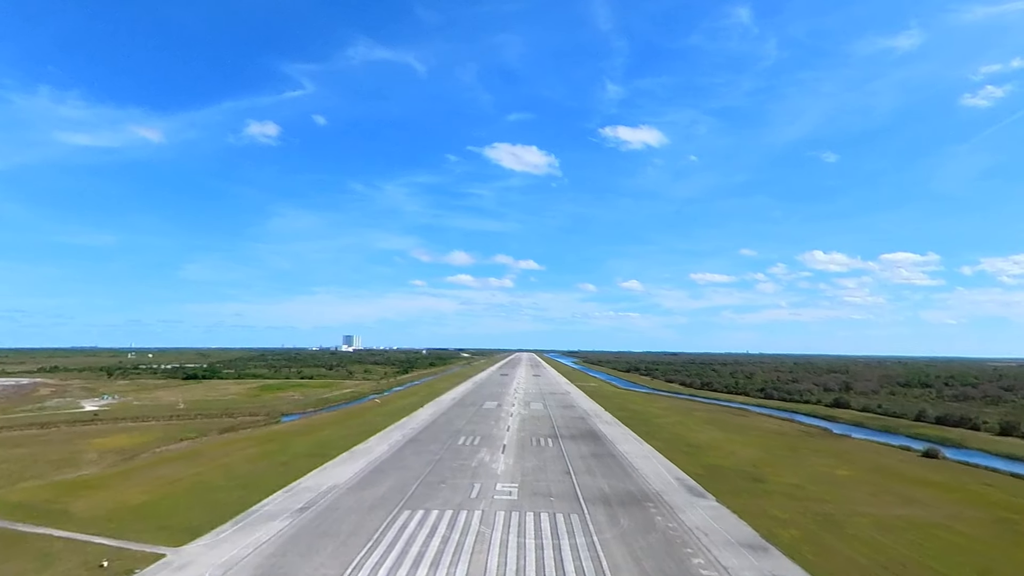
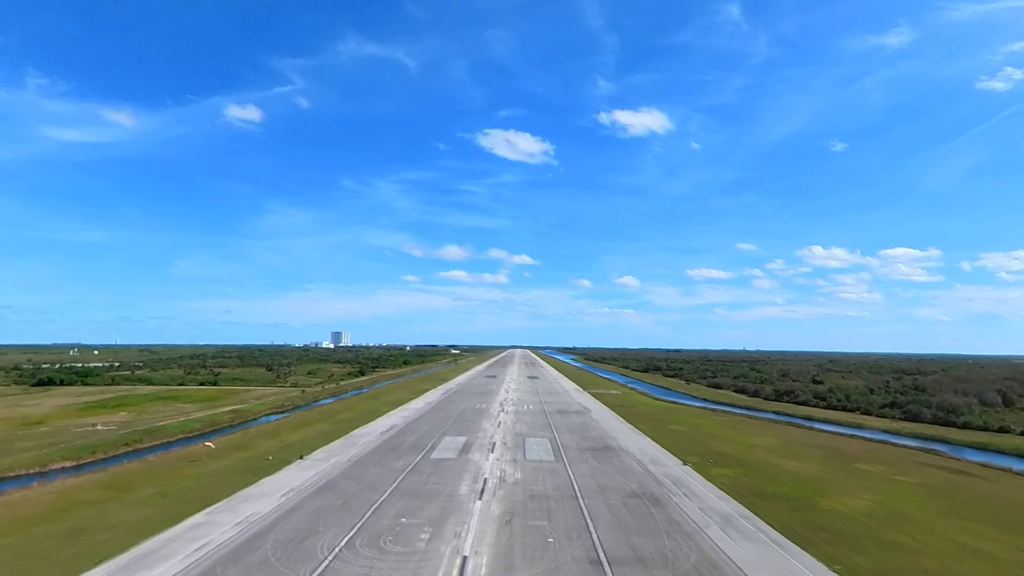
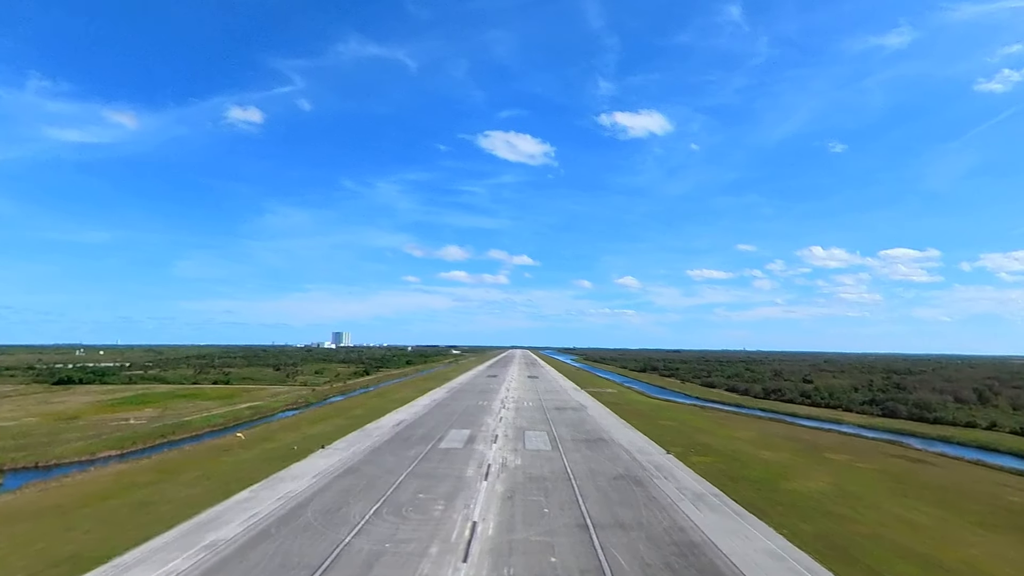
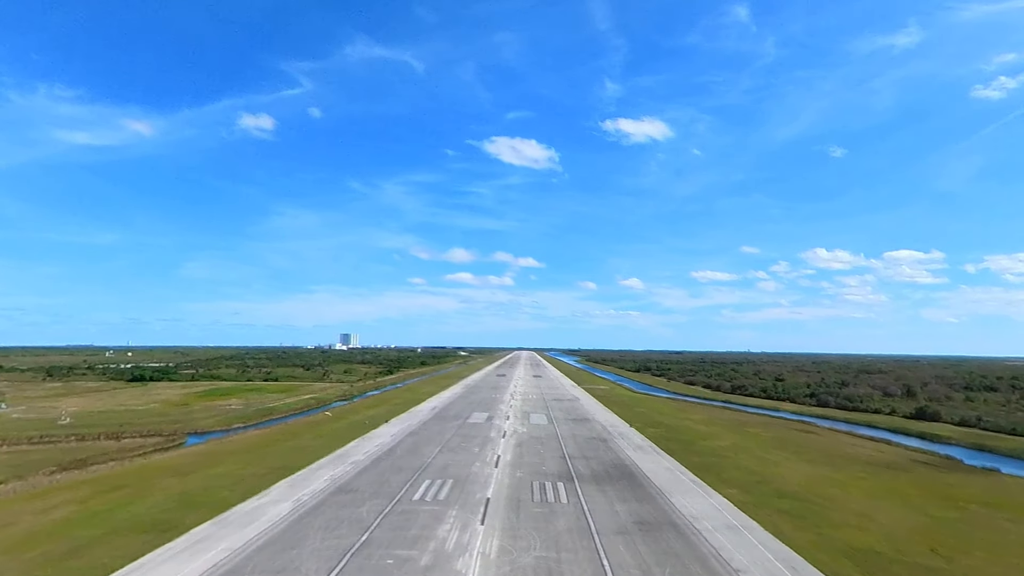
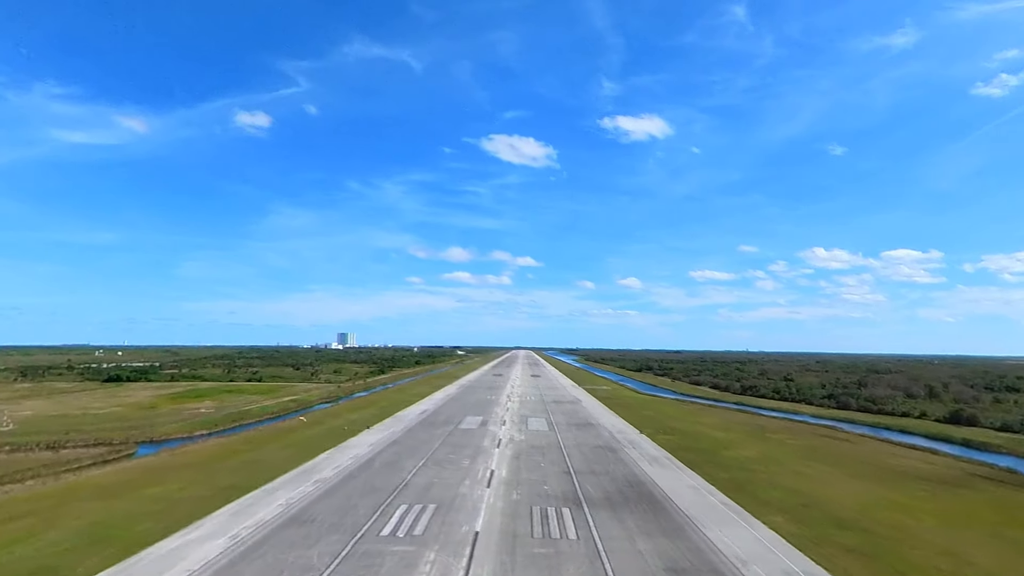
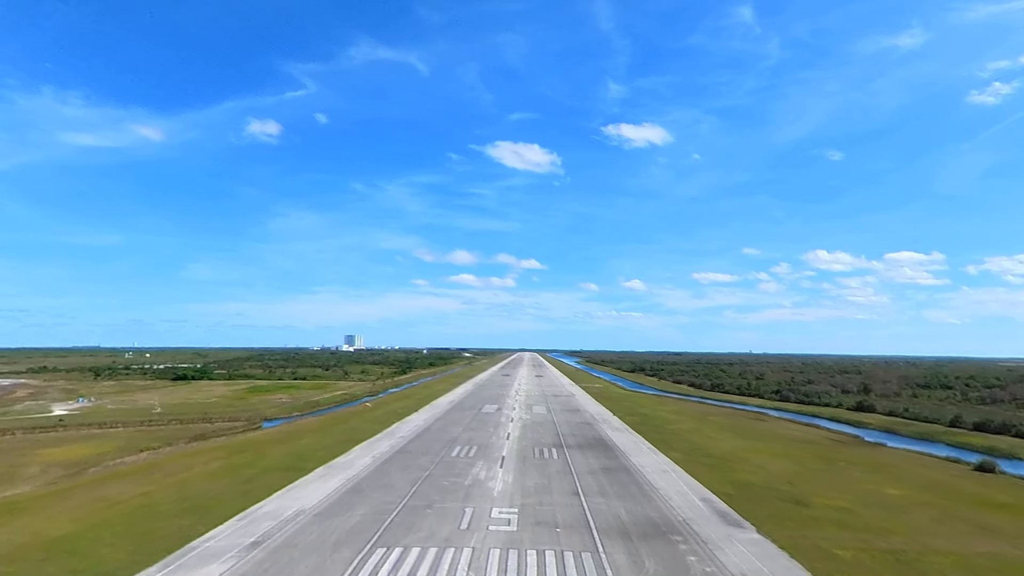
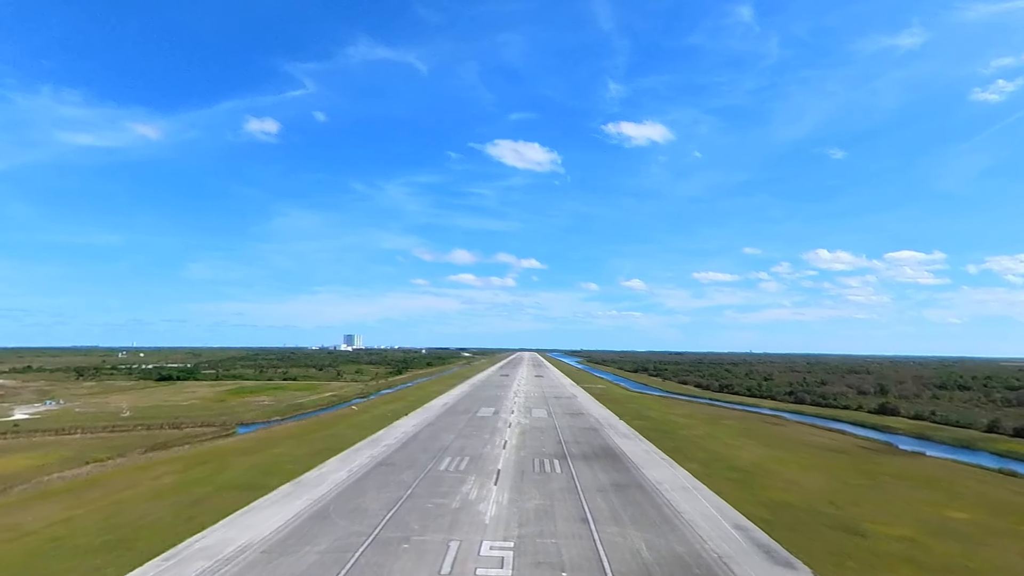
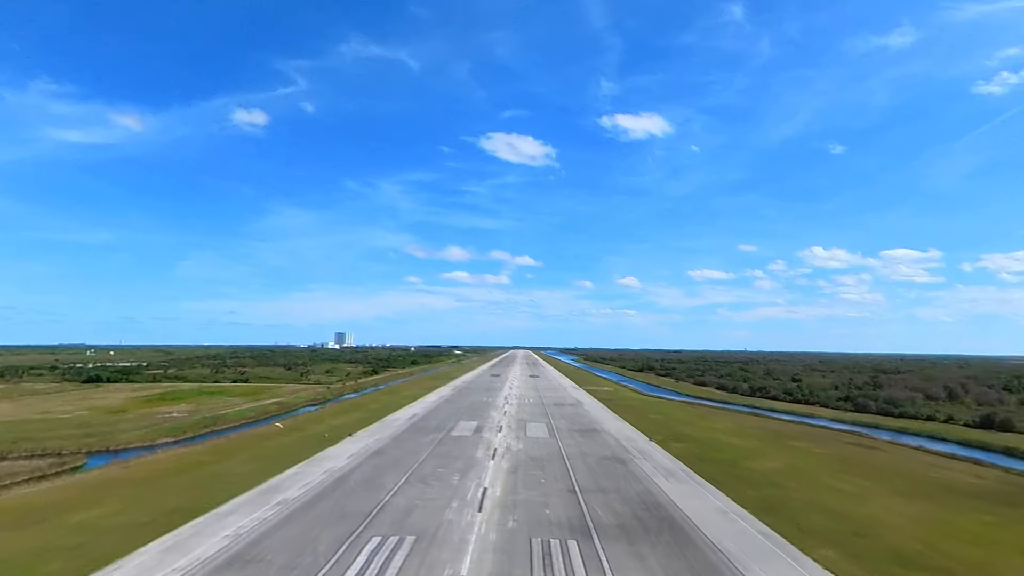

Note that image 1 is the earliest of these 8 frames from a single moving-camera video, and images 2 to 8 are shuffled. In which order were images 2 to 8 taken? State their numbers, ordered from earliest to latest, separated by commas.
6, 7, 4, 5, 8, 3, 2
